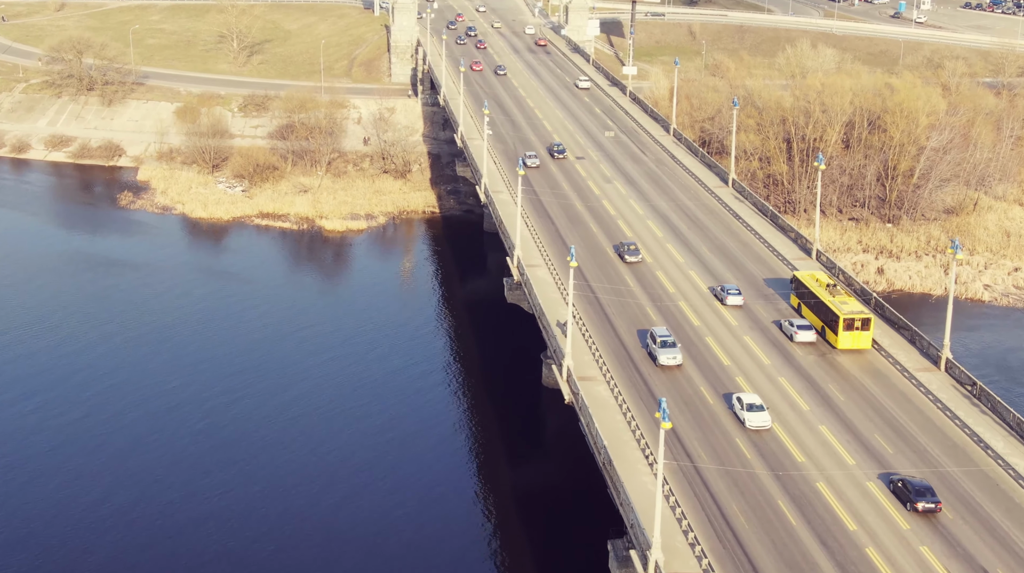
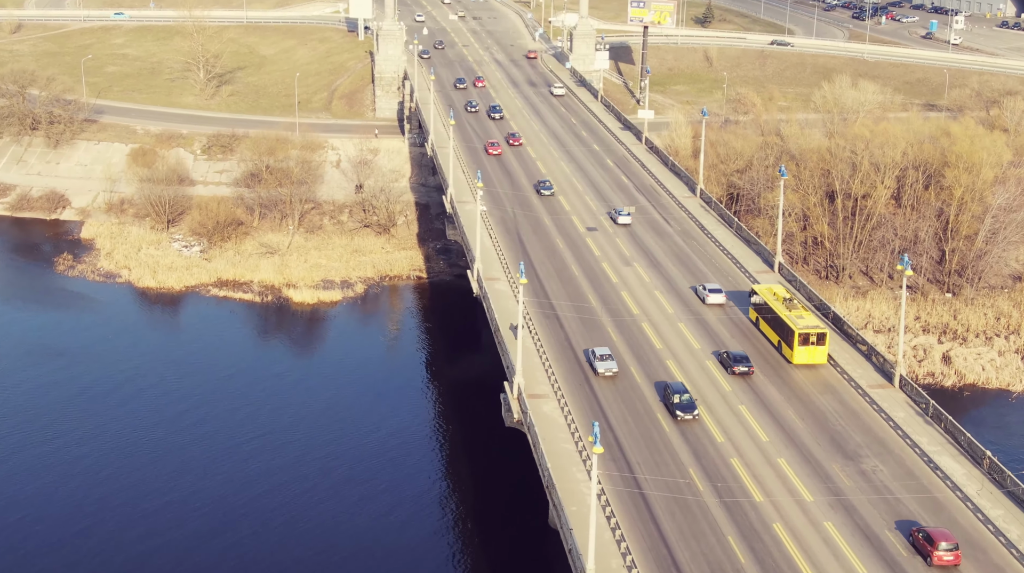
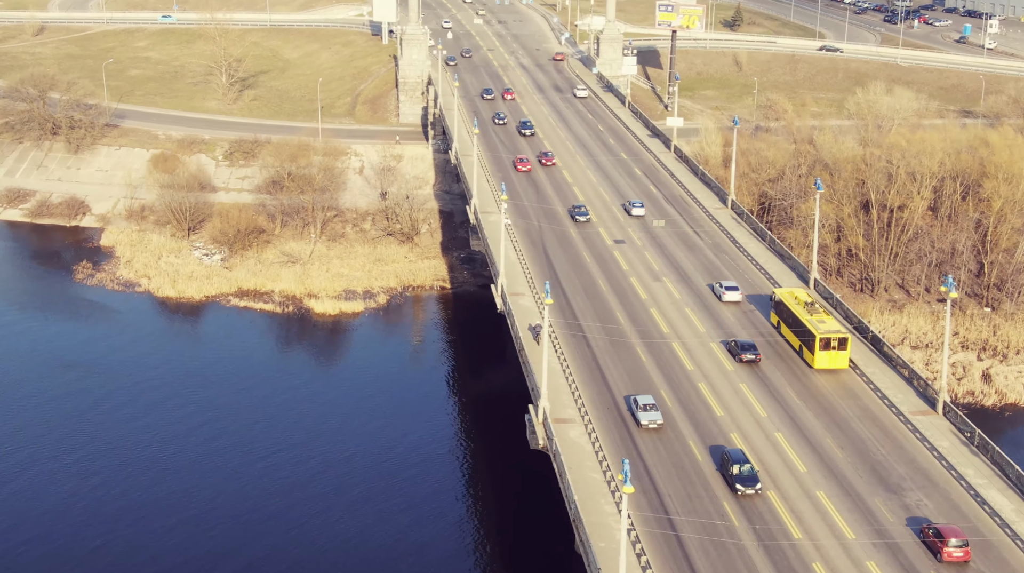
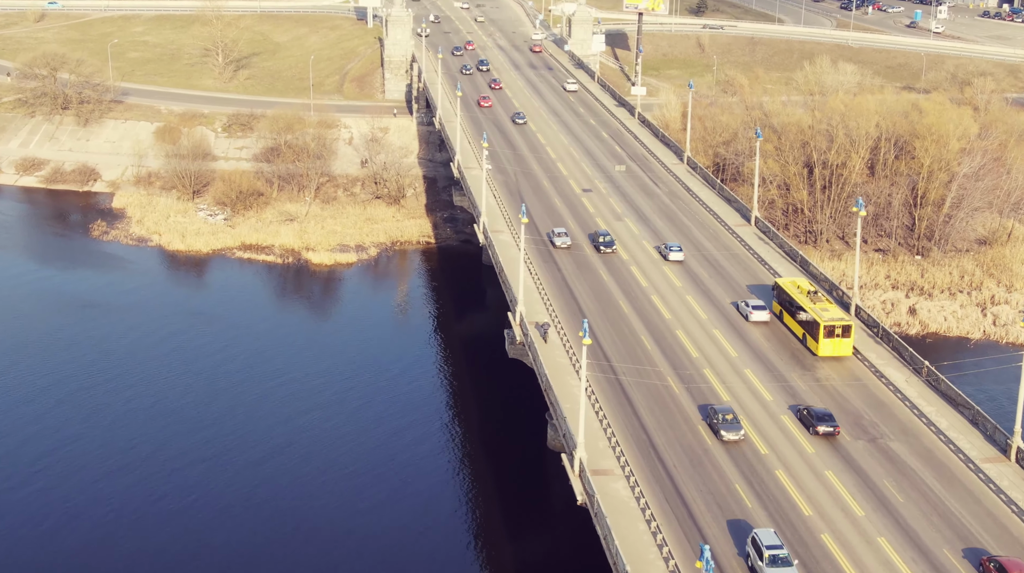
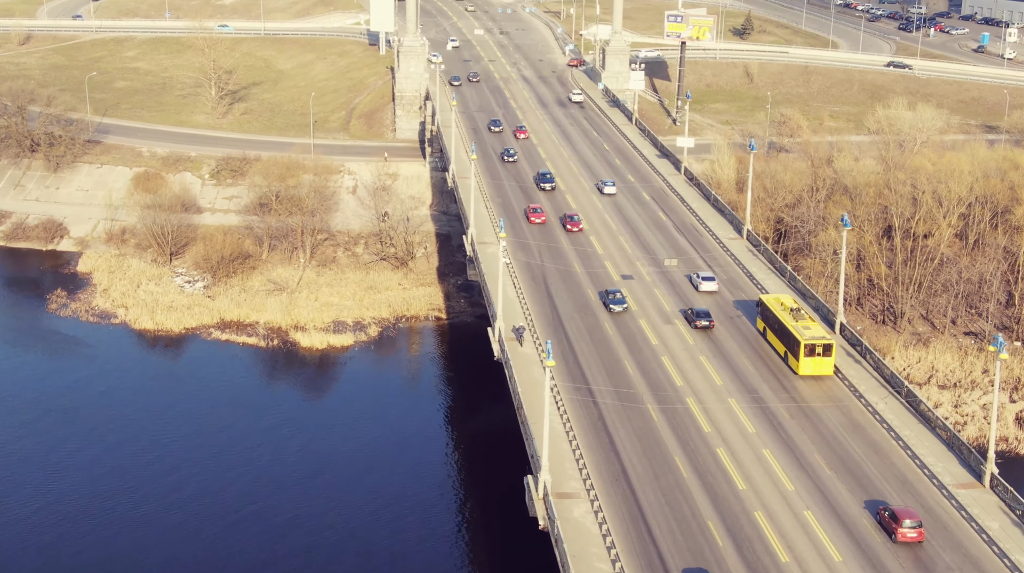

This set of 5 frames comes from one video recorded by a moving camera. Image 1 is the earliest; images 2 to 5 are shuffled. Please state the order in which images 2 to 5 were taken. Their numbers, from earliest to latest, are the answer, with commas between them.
4, 2, 3, 5
